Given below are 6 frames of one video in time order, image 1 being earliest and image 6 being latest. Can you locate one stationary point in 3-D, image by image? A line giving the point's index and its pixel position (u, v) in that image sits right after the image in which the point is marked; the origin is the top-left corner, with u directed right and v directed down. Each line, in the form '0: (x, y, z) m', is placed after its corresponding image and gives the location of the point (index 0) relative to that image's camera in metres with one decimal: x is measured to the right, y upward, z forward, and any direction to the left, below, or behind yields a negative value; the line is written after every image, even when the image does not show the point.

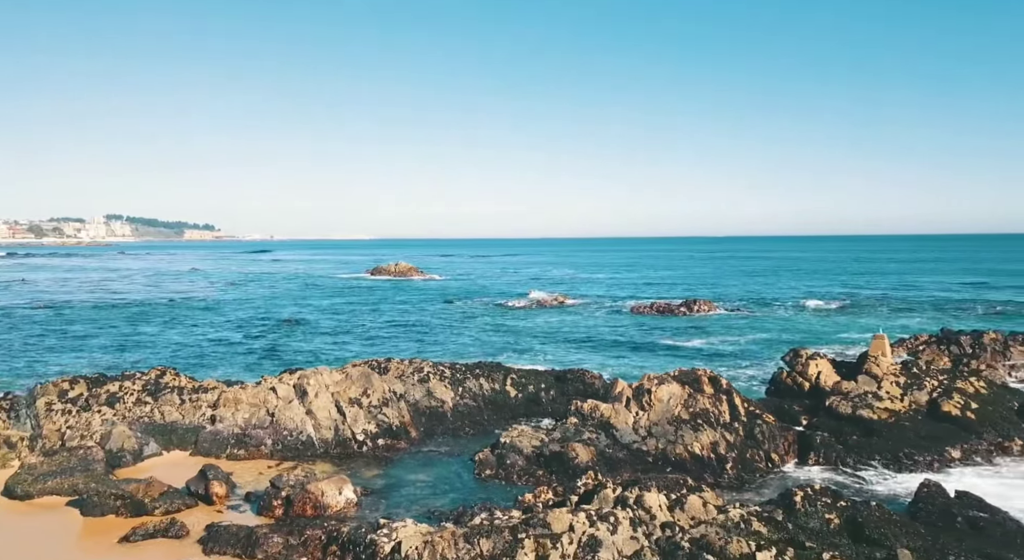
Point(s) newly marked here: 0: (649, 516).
0: (+2.7, -4.6, +14.7) m
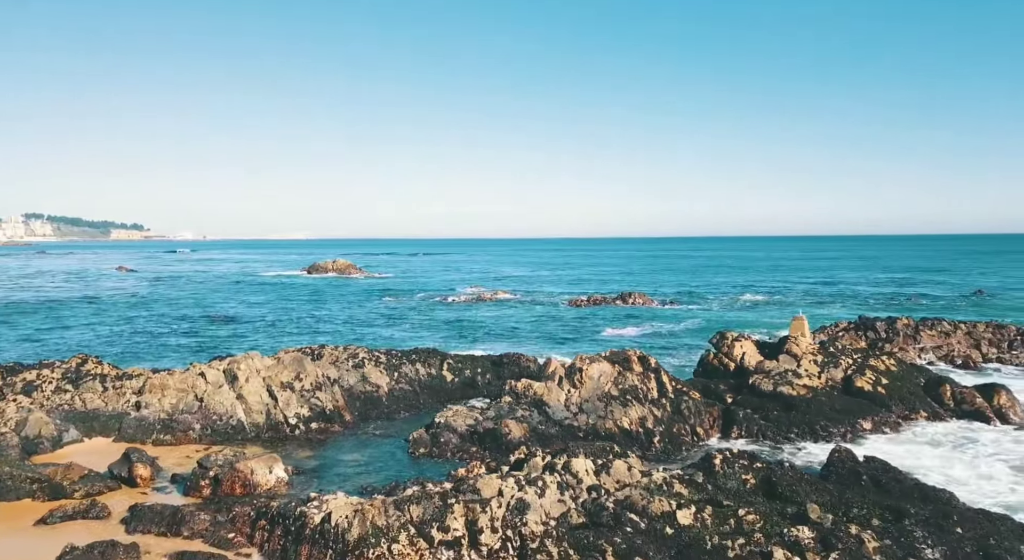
0: (+1.3, -4.0, +15.2) m
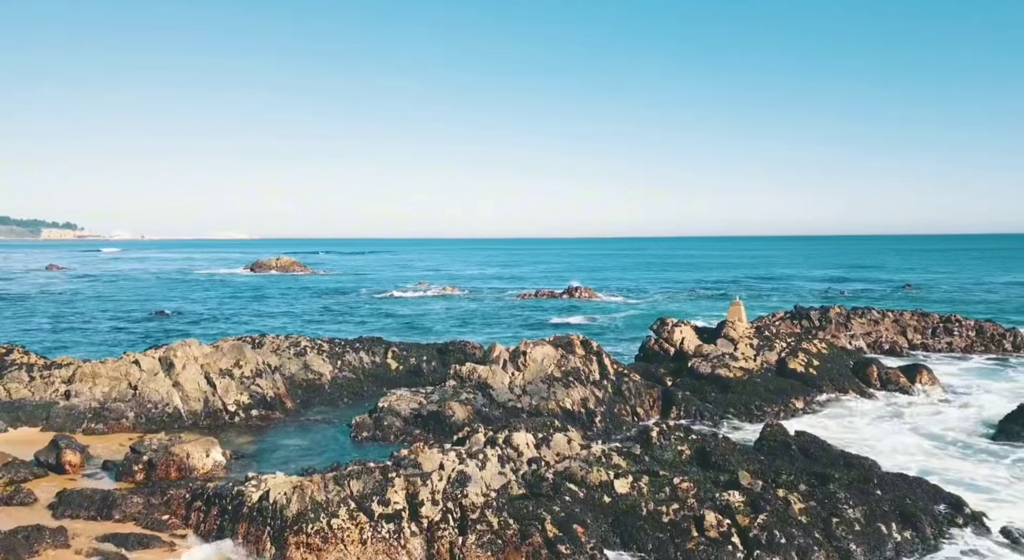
0: (+0.1, -3.5, +15.3) m
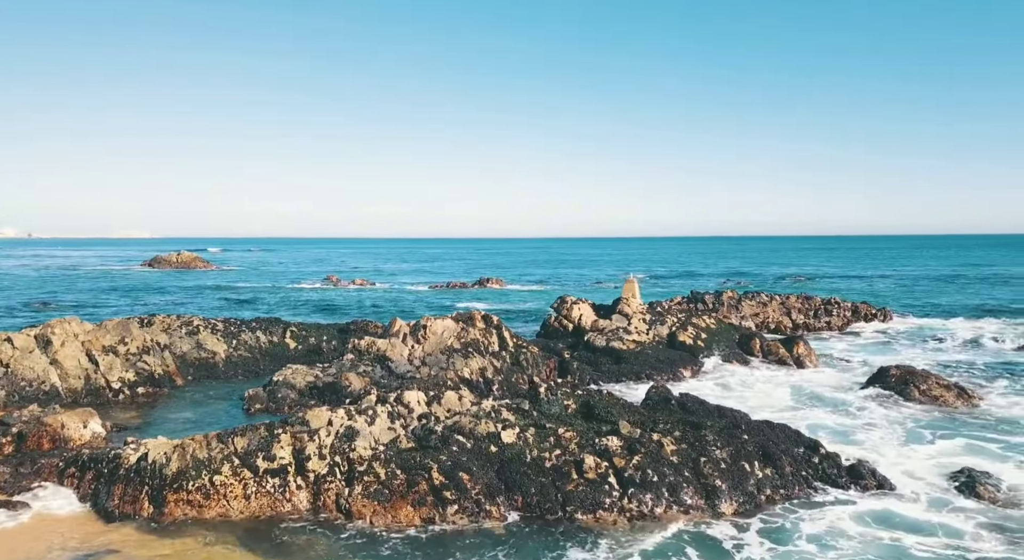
0: (-2.1, -2.7, +15.5) m
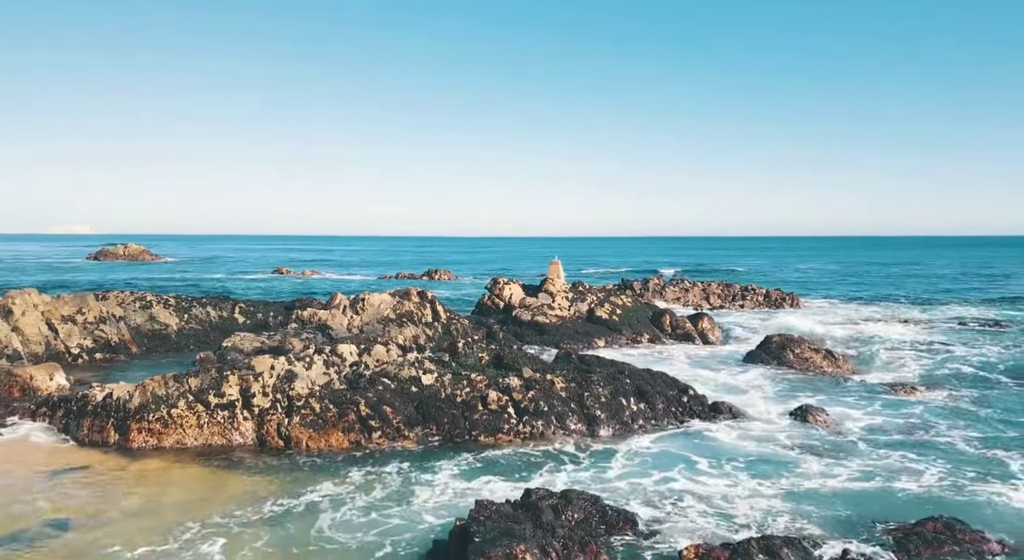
0: (-4.1, -1.9, +18.0) m
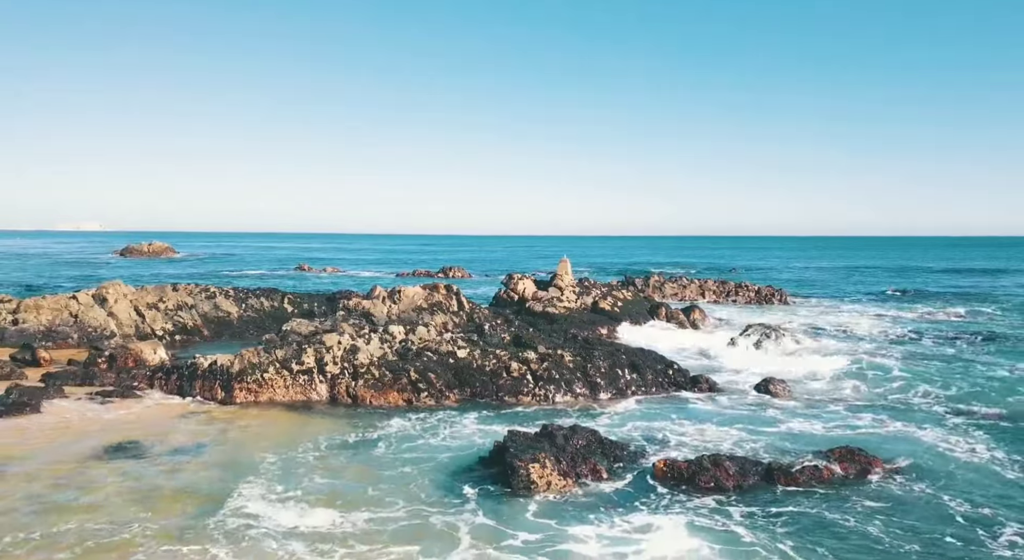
0: (-3.5, -1.7, +22.4) m
